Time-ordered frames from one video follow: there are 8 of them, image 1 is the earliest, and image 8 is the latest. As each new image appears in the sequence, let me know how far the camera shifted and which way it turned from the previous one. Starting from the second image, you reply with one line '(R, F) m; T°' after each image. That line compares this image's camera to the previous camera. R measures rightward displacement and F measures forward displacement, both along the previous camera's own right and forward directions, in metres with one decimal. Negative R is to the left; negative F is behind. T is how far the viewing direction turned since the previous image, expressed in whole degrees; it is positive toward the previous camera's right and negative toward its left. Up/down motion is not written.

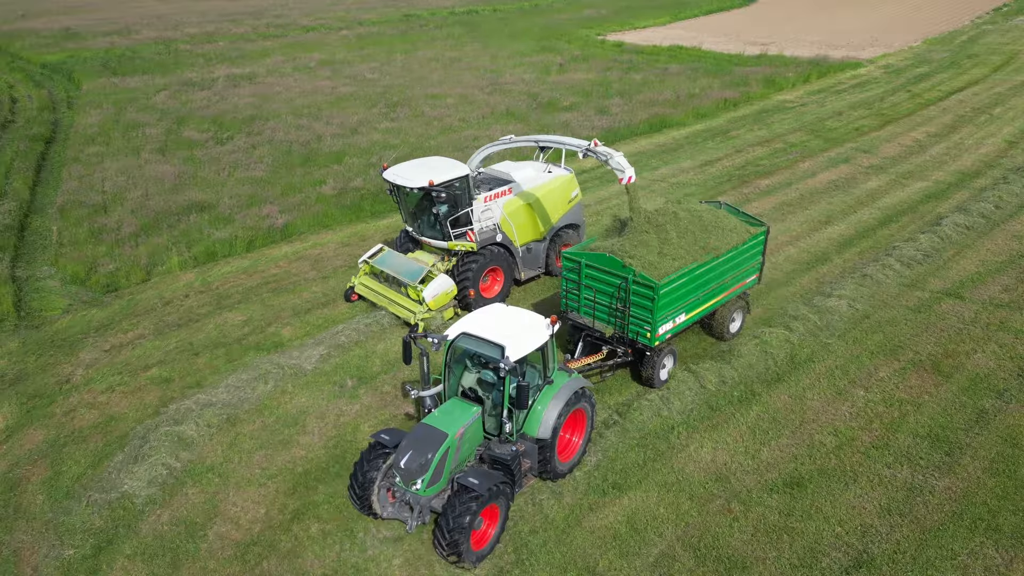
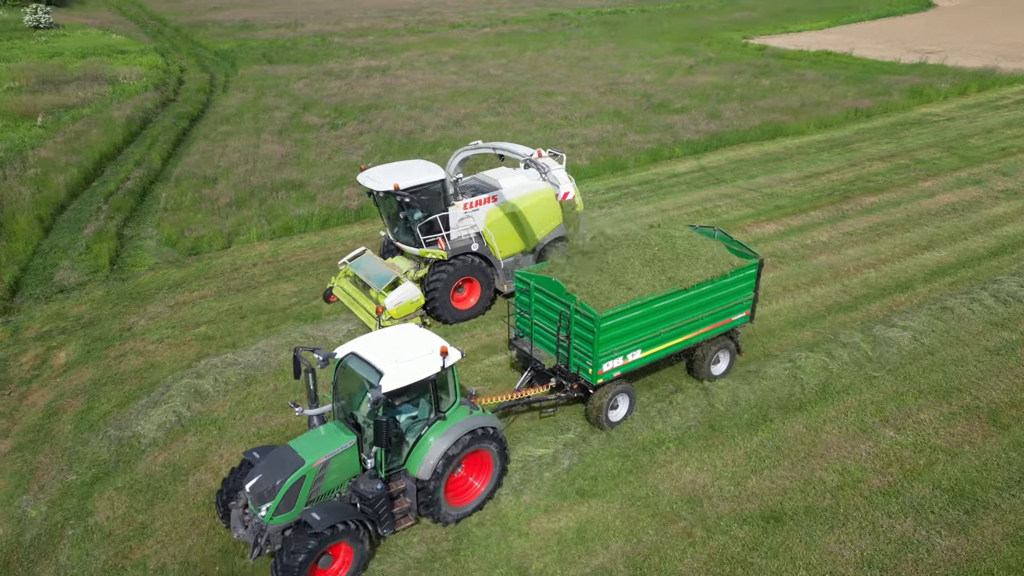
(+1.8, +0.2) m; -11°
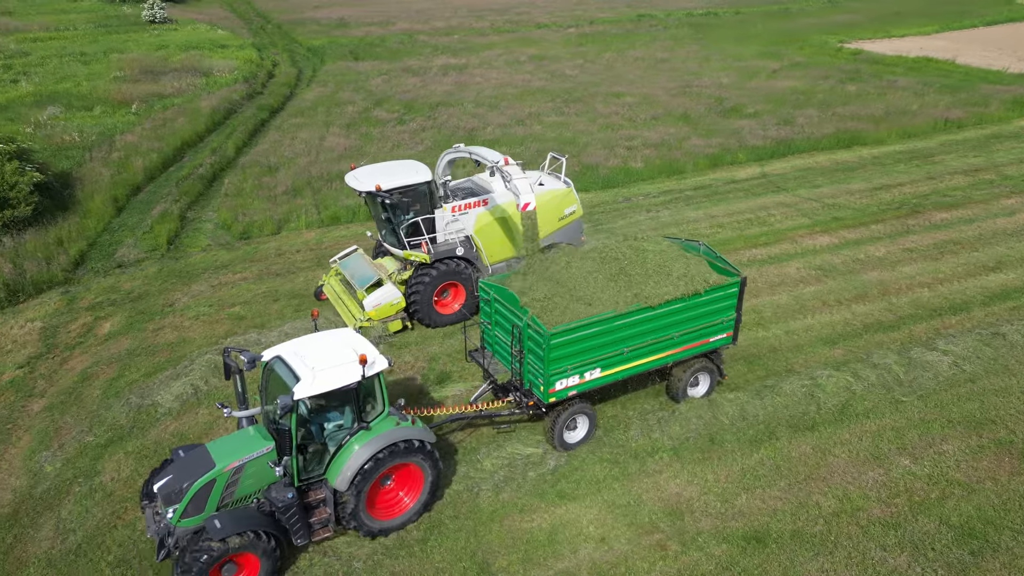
(+1.0, +0.1) m; -7°
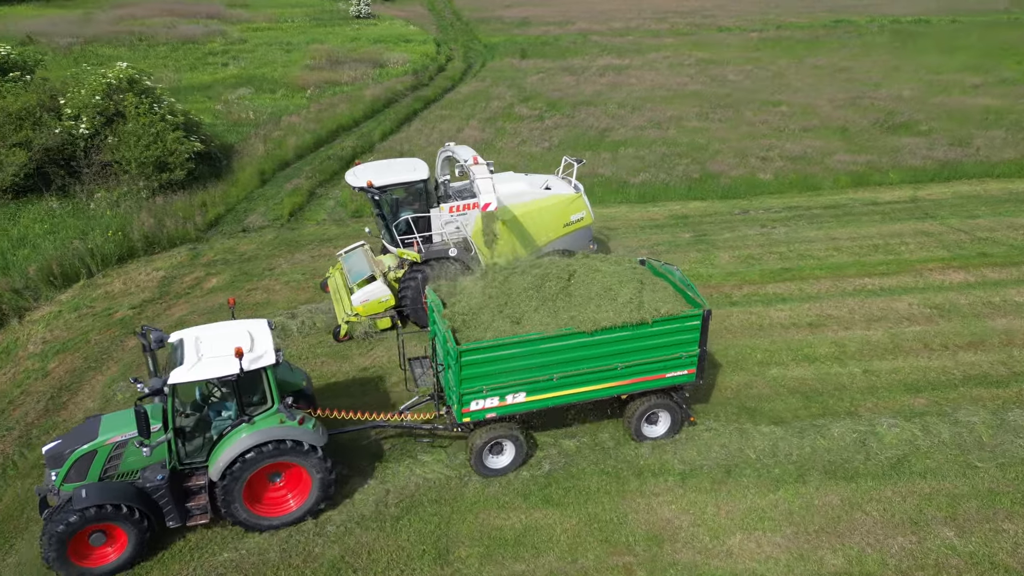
(+1.7, +0.3) m; -14°
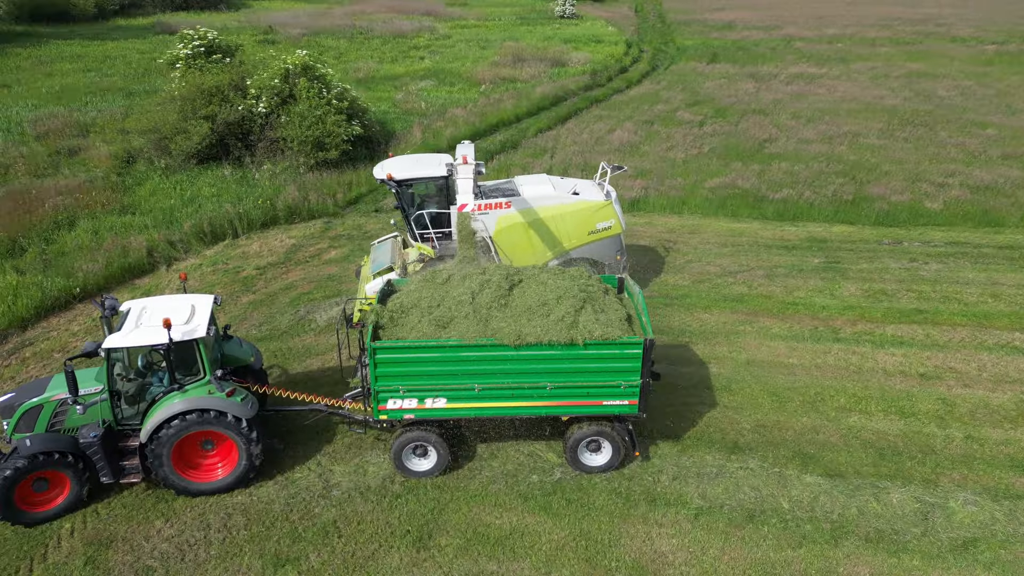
(+1.7, +0.3) m; -15°
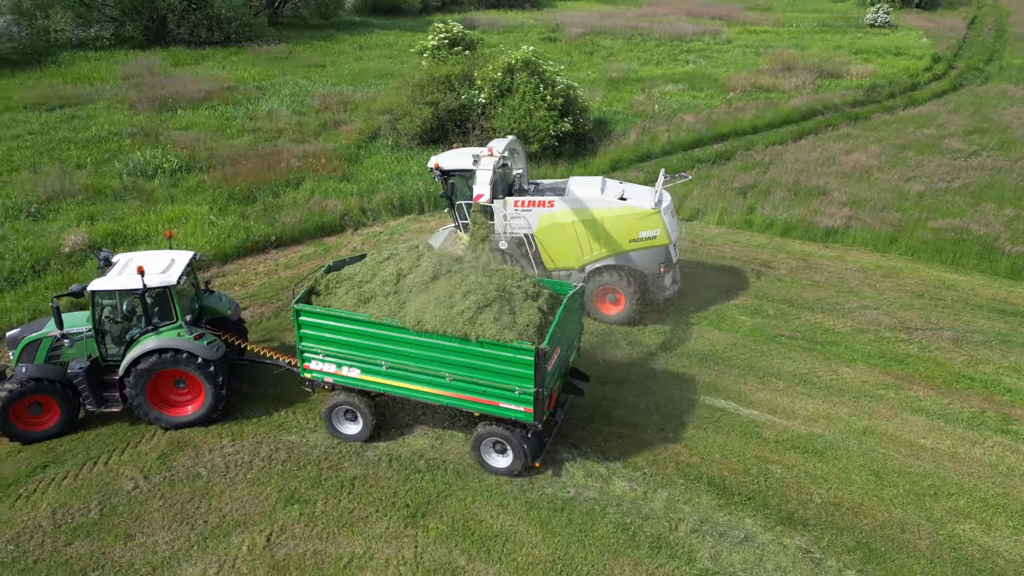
(+2.2, +0.5) m; -21°
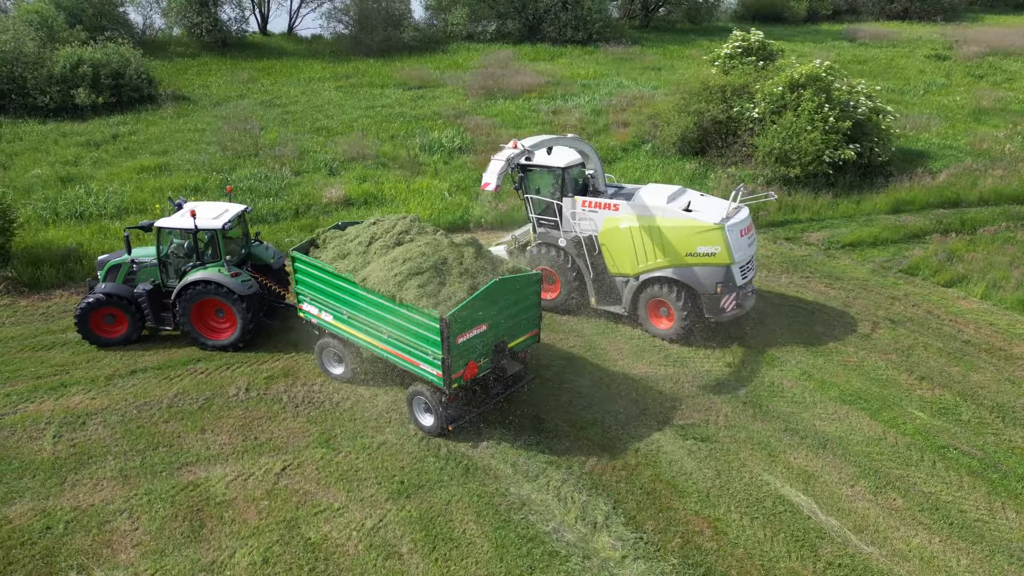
(+3.0, +0.9) m; -27°
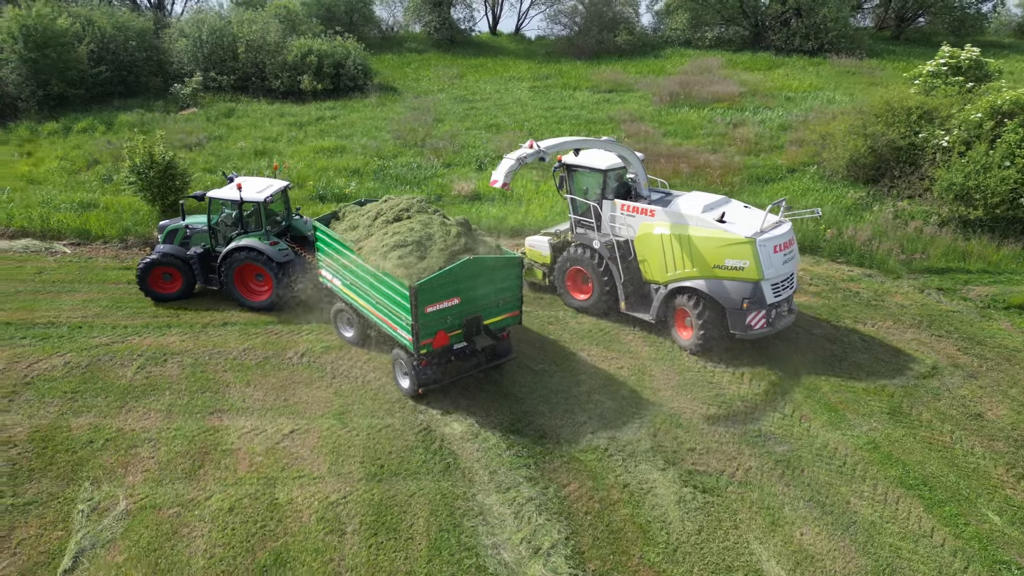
(+2.3, +0.4) m; -17°
